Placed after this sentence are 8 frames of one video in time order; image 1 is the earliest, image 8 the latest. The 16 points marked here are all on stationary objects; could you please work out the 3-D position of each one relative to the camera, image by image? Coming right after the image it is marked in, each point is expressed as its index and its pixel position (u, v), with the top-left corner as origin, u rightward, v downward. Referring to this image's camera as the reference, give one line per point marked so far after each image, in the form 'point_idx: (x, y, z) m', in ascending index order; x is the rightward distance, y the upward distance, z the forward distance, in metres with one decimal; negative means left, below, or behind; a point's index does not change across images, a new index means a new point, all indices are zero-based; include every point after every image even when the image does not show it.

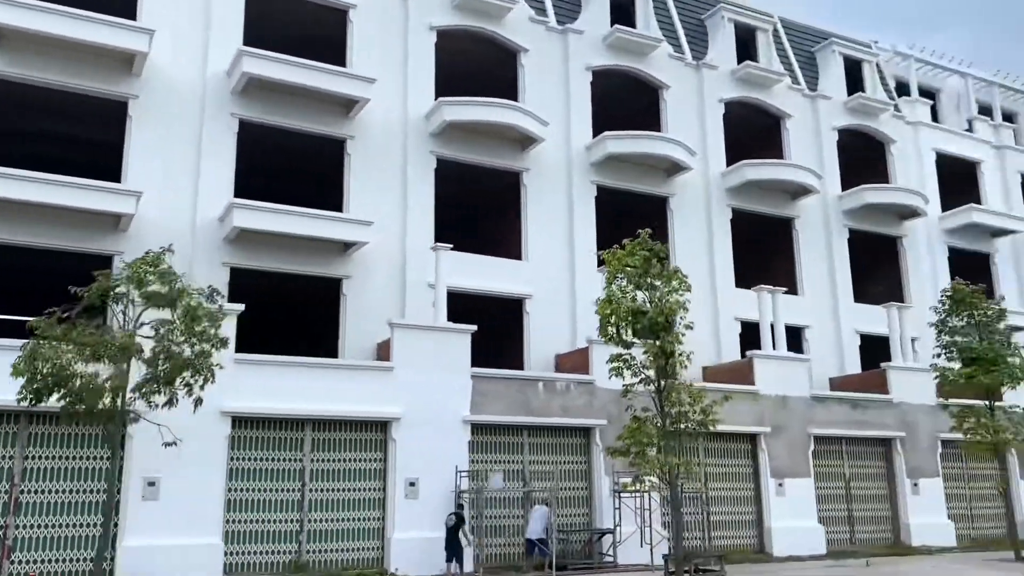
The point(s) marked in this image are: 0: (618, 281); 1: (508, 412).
0: (+2.1, +0.1, +16.5) m
1: (-0.1, -2.6, +18.2) m
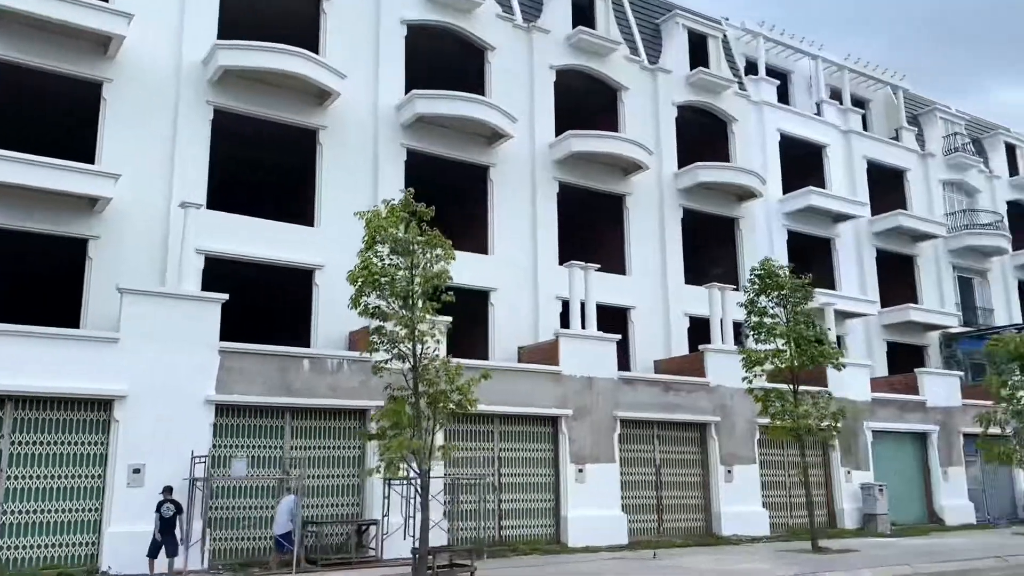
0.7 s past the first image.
0: (-2.3, +0.7, +14.8) m
1: (-4.7, -2.0, +16.3) m
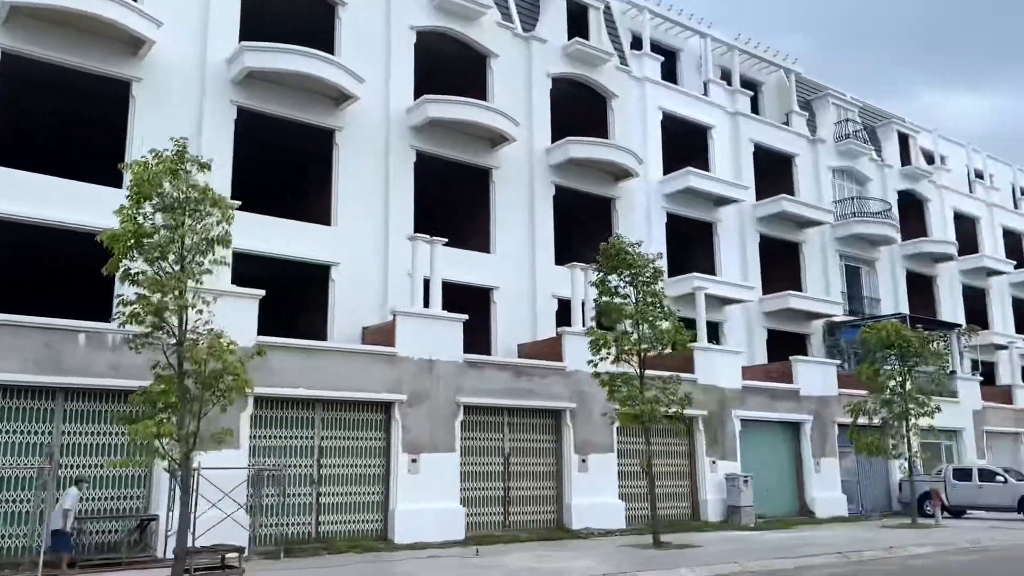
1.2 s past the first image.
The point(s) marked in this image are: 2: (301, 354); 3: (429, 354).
0: (-5.5, +1.3, +12.9) m
1: (-8.0, -1.4, +14.3) m
2: (-4.2, -1.3, +17.3) m
3: (-1.8, -1.5, +19.0) m
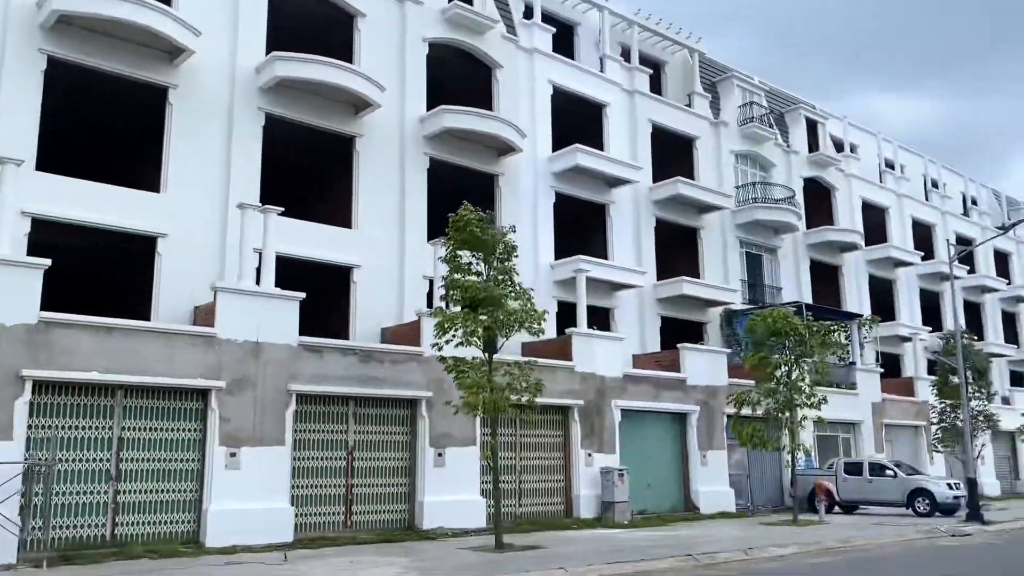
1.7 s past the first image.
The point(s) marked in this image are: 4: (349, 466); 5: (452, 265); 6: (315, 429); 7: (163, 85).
0: (-8.3, +1.8, +10.7) m
1: (-10.9, -0.8, +11.9) m
2: (-7.3, -0.8, +15.2) m
3: (-5.0, -1.0, +17.0) m
4: (-3.4, -3.7, +18.2) m
5: (-1.2, +0.5, +16.8) m
6: (-4.1, -2.9, +17.9) m
7: (-7.8, +4.5, +19.4) m
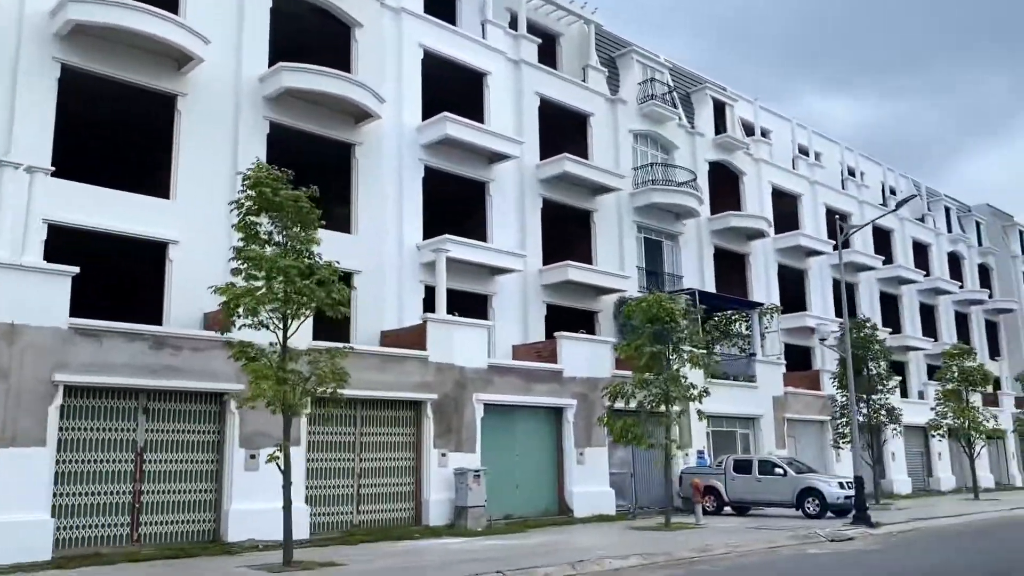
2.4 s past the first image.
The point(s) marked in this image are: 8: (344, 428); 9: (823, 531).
0: (-11.2, +2.3, +7.9) m
1: (-13.9, -0.3, +9.0) m
2: (-10.4, -0.3, +12.4) m
3: (-8.3, -0.5, +14.3) m
4: (-6.8, -3.3, +15.6) m
5: (-4.4, +0.9, +14.4) m
6: (-7.4, -2.4, +15.2) m
7: (-11.2, +5.0, +16.6) m
8: (-3.6, -3.0, +18.5) m
9: (+6.7, -5.2, +18.5) m
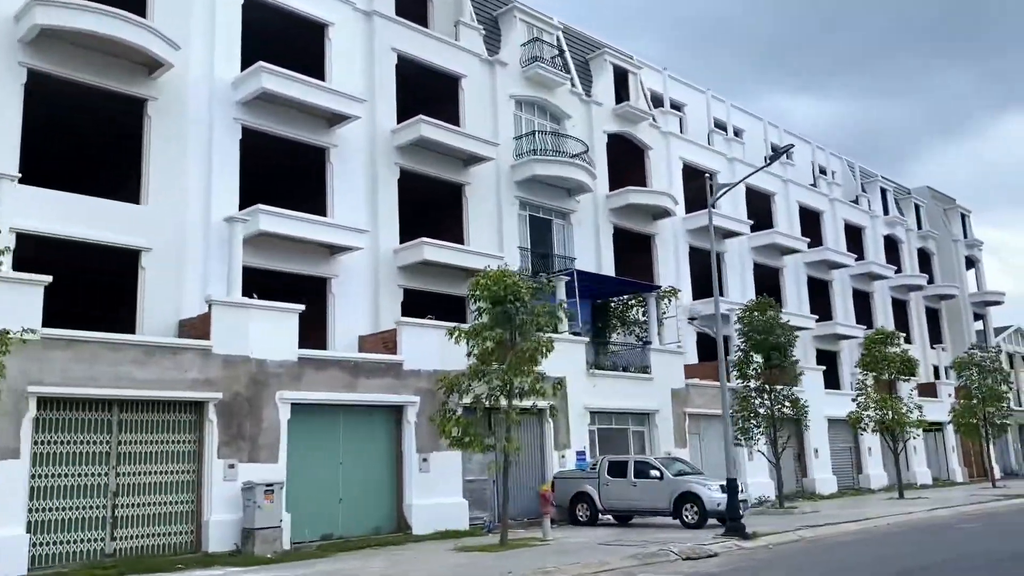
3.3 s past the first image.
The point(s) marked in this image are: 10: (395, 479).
0: (-14.7, +2.6, +4.2) m
1: (-17.4, 0.0, +5.1) m
2: (-14.0, 0.0, +8.7) m
3: (-11.9, -0.1, +10.7) m
4: (-10.4, -2.9, +12.0) m
5: (-8.1, +1.4, +10.8) m
6: (-11.0, -2.0, +11.6) m
7: (-15.0, +5.3, +12.8) m
8: (-7.3, -2.6, +15.0) m
9: (+3.0, -4.6, +15.3) m
10: (-2.7, -4.3, +19.4) m
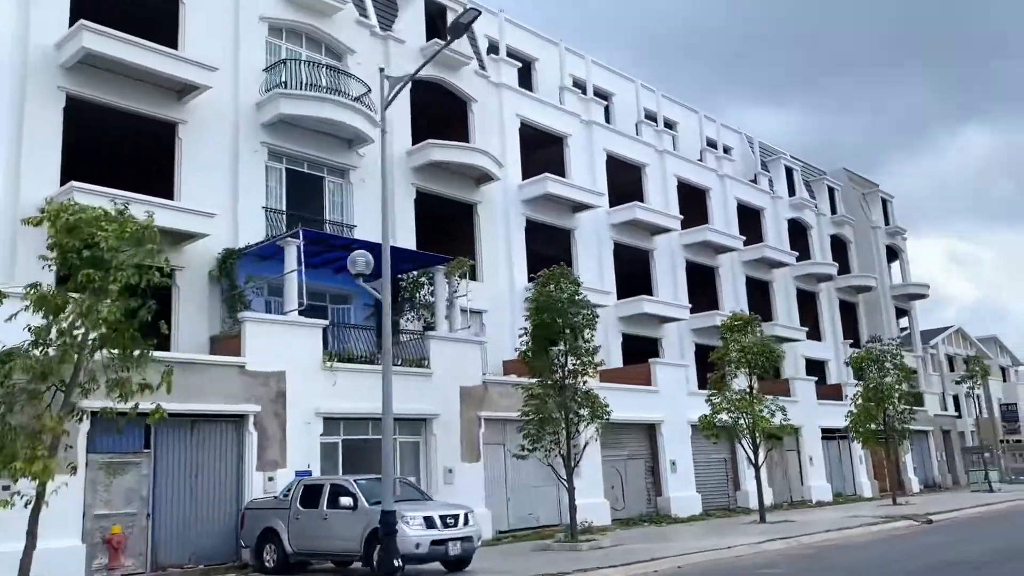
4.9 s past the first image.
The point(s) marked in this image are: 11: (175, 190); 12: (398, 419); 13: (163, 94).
0: (-20.2, +3.5, -2.1) m
1: (-22.9, +0.9, -1.3) m
2: (-19.6, +0.9, +2.3) m
3: (-17.6, +0.7, +4.4) m
4: (-16.1, -2.0, +5.7) m
5: (-13.8, +2.2, +4.7) m
6: (-16.7, -1.2, +5.3) m
7: (-20.8, +6.1, +6.6) m
8: (-13.1, -1.8, +8.8) m
9: (-2.8, -3.7, +9.4) m
10: (-8.6, -3.5, +13.3) m
11: (-7.6, +2.3, +19.4) m
12: (-2.6, -3.0, +19.6) m
13: (-8.0, +4.4, +19.4) m
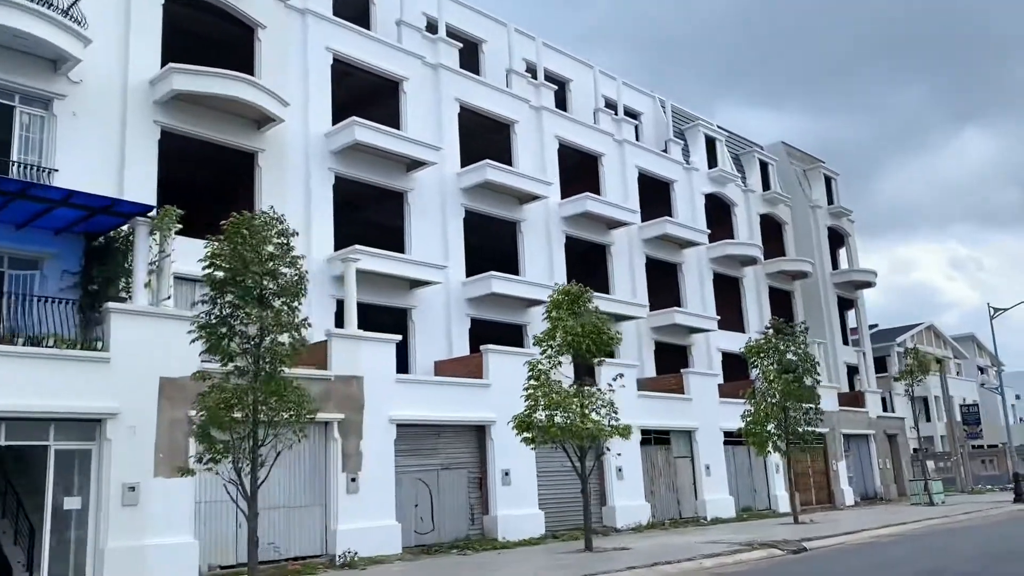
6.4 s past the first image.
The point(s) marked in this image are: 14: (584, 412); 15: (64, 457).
0: (-25.4, +4.4, -7.2) m
1: (-28.0, +1.7, -6.4) m
2: (-24.8, +1.8, -2.7) m
3: (-22.8, +1.6, -0.6) m
4: (-21.3, -1.2, +0.6) m
5: (-19.0, +3.1, -0.4) m
6: (-21.9, -0.4, +0.3) m
7: (-25.9, +7.0, +1.5) m
8: (-18.3, -0.9, +3.8) m
9: (-8.0, -2.9, +4.3) m
10: (-13.8, -2.7, +8.2) m
11: (-12.8, +3.1, +14.4) m
12: (-7.7, -2.2, +14.5) m
13: (-13.1, +5.2, +14.3) m
14: (+1.6, -2.7, +18.5) m
15: (-7.6, -2.9, +14.7) m
